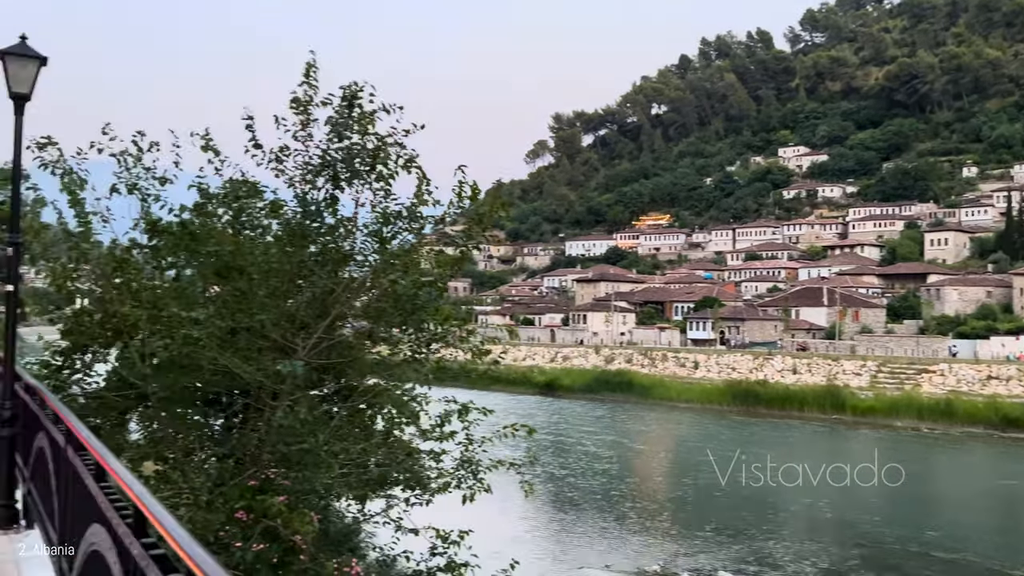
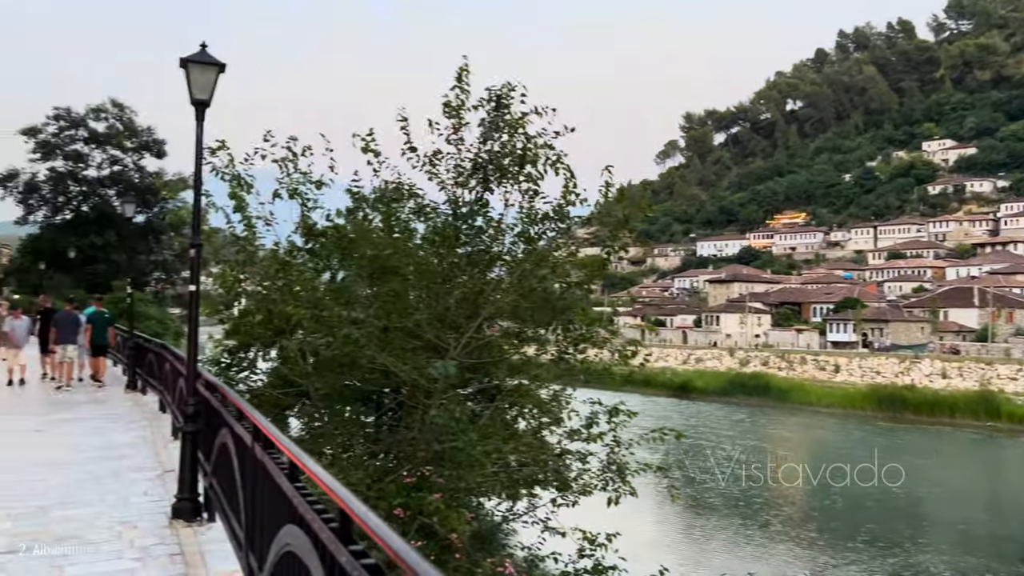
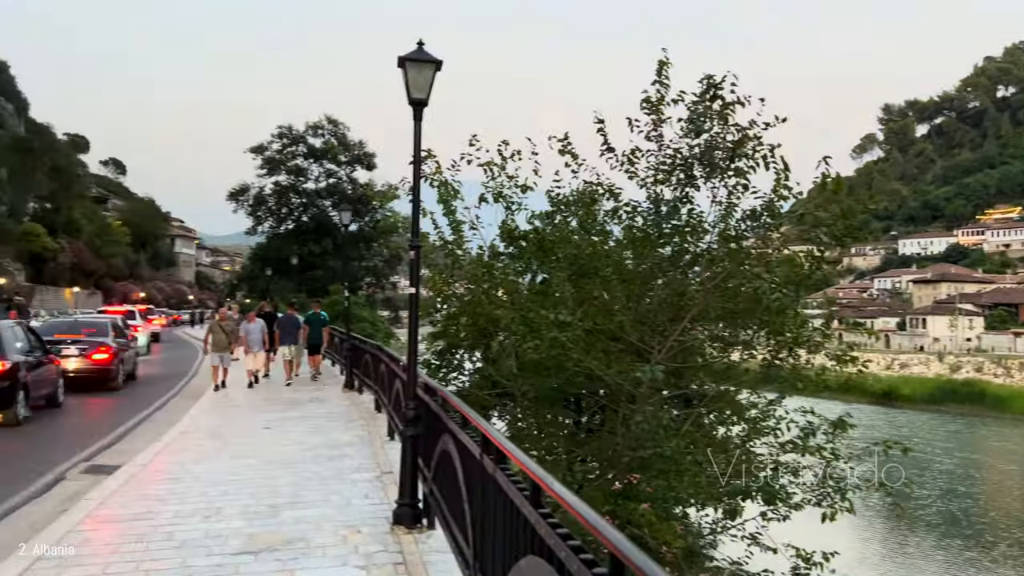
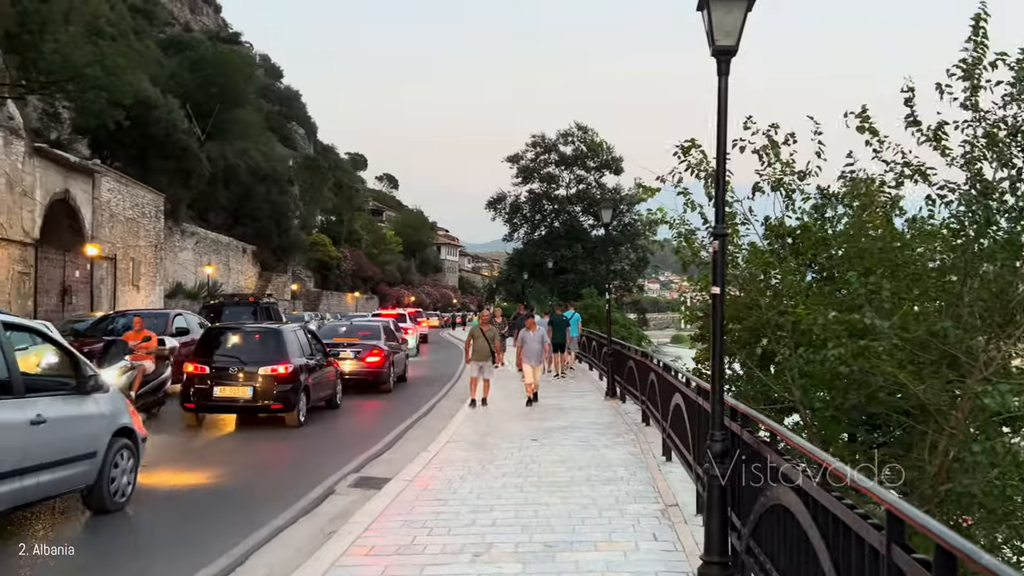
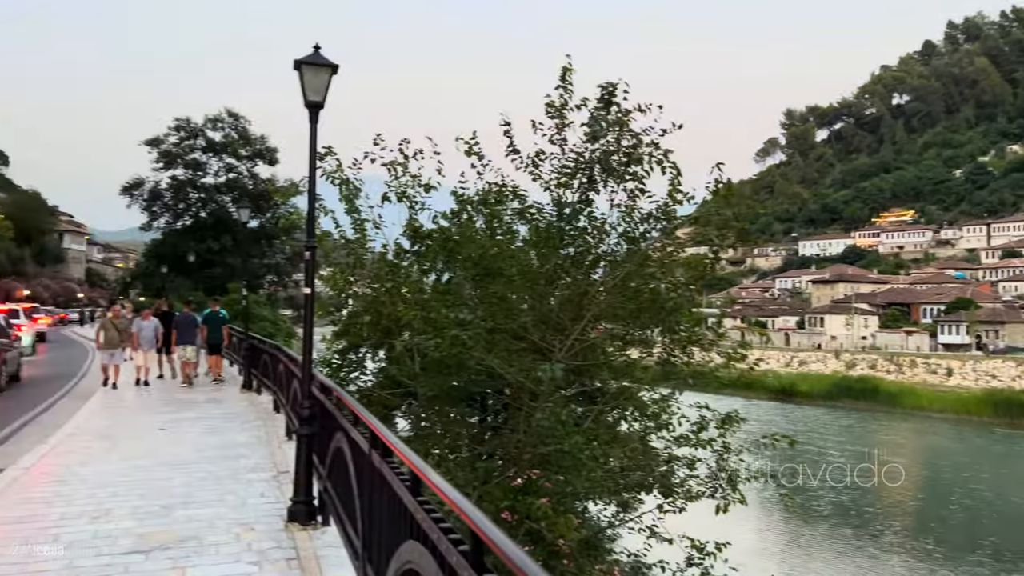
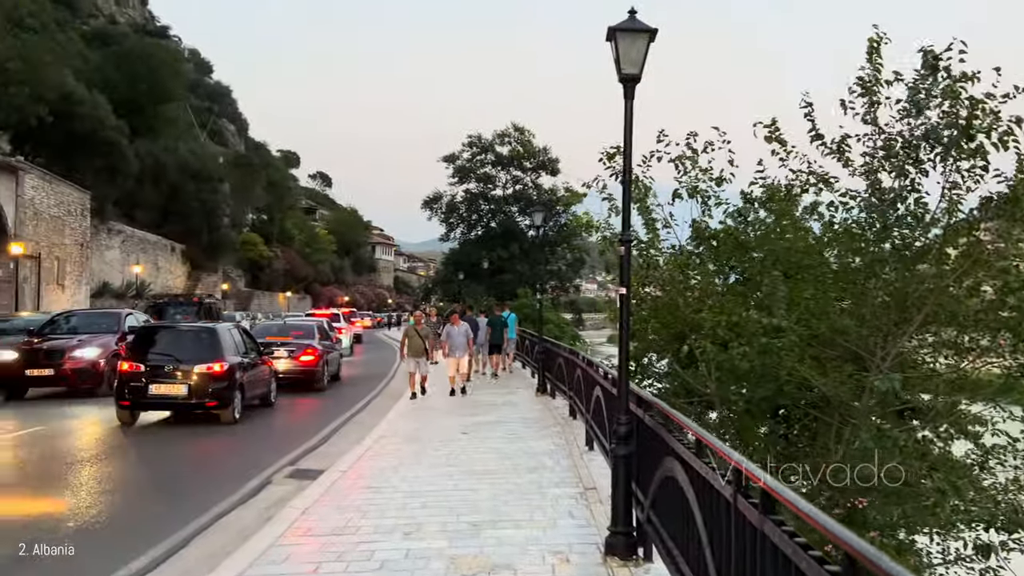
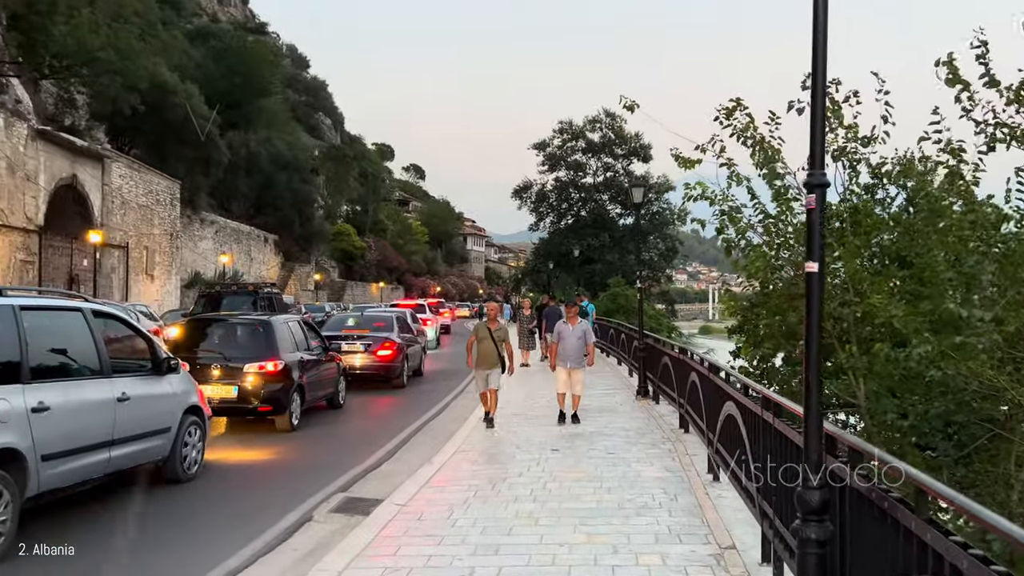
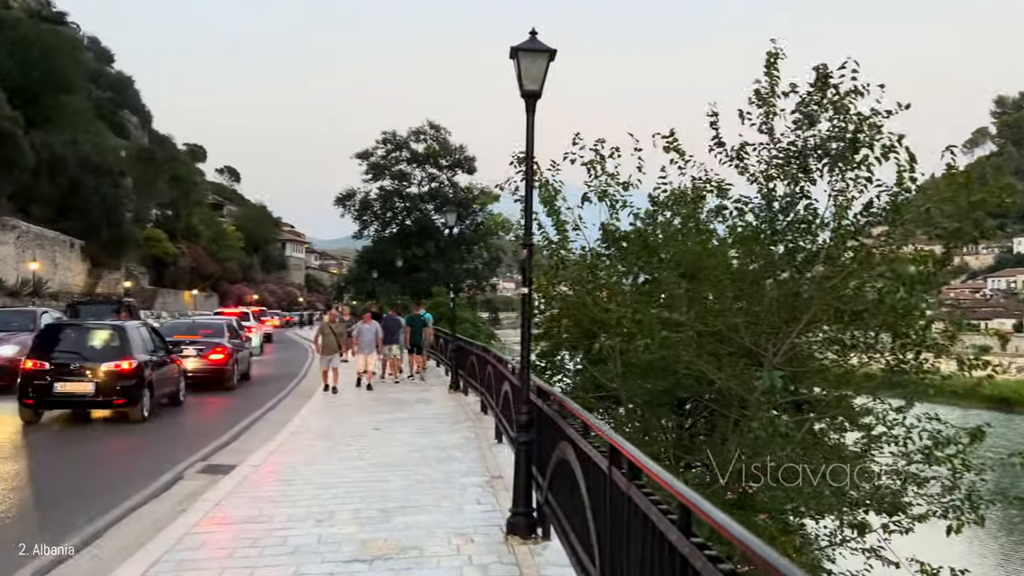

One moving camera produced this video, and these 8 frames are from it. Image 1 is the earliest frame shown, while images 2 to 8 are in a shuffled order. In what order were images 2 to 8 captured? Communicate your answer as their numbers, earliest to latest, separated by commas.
2, 5, 3, 8, 6, 4, 7
